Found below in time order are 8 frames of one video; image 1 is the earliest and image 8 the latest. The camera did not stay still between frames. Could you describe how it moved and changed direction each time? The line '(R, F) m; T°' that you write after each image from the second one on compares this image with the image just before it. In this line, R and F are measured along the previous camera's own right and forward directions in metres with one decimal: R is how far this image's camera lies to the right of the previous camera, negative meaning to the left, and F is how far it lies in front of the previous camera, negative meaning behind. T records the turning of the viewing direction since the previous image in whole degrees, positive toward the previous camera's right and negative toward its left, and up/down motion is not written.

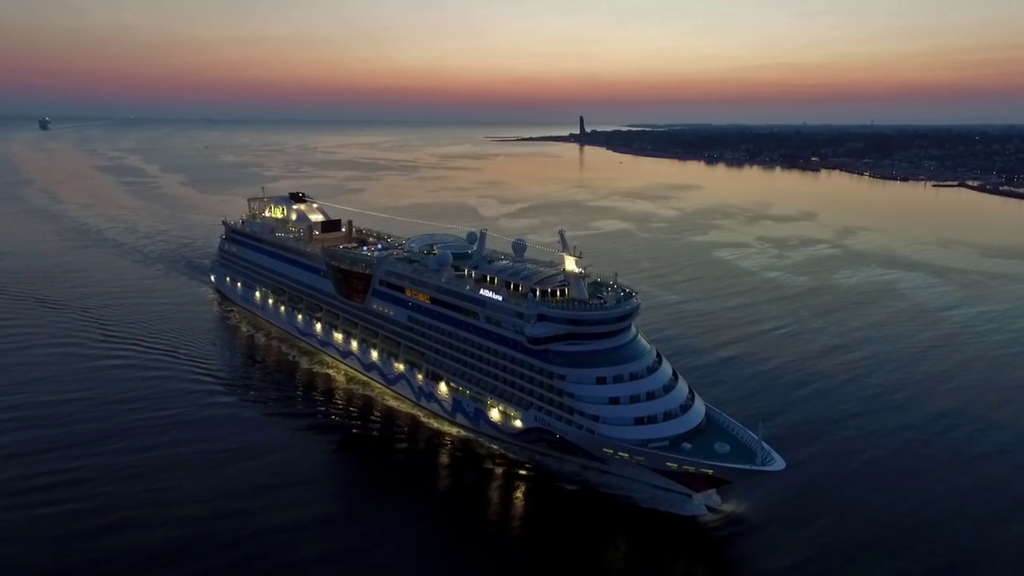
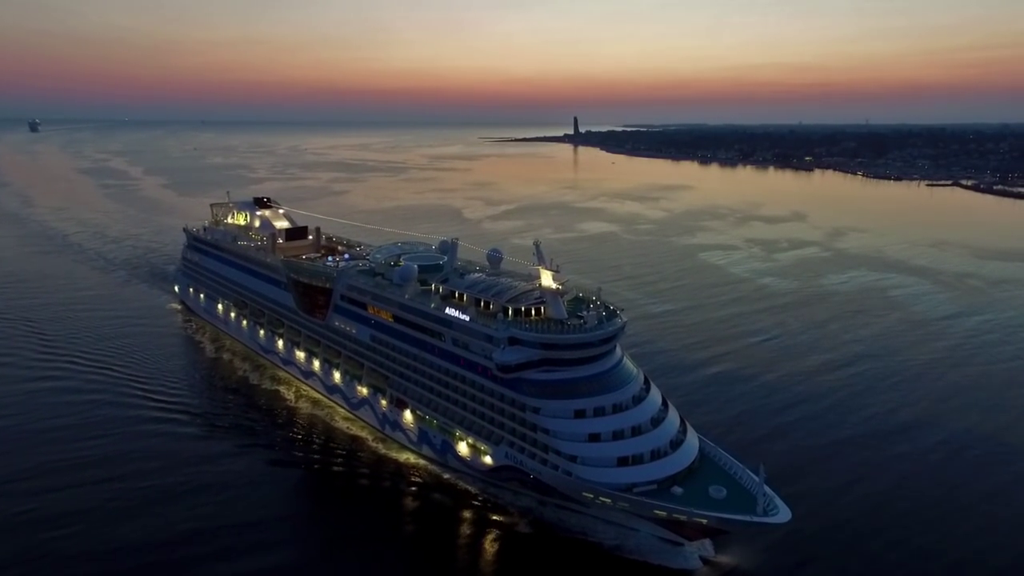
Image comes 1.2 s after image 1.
(+1.4, +1.9) m; 0°
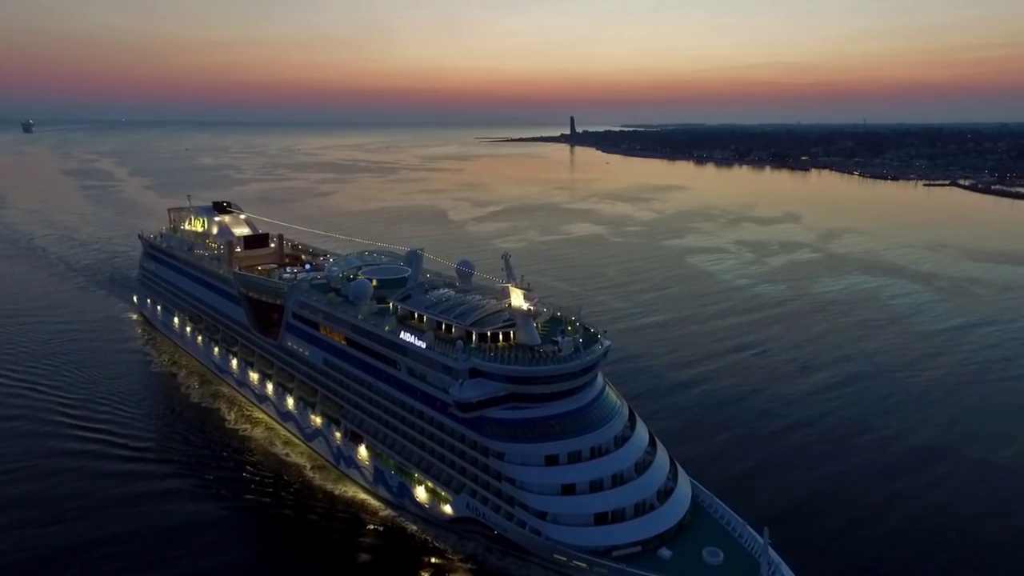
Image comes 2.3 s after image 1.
(+1.7, +1.9) m; 0°
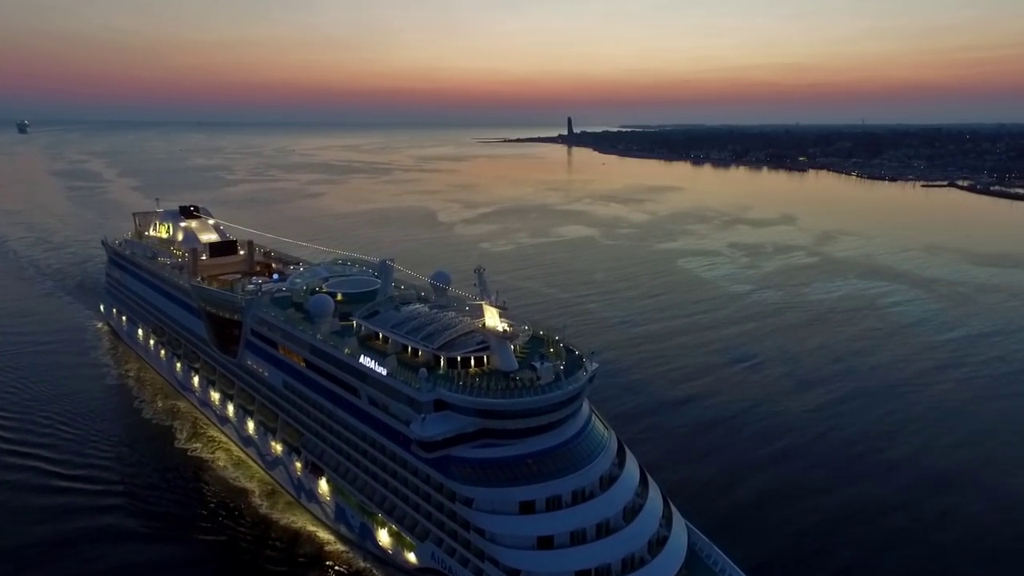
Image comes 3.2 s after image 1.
(+1.1, +1.5) m; 0°
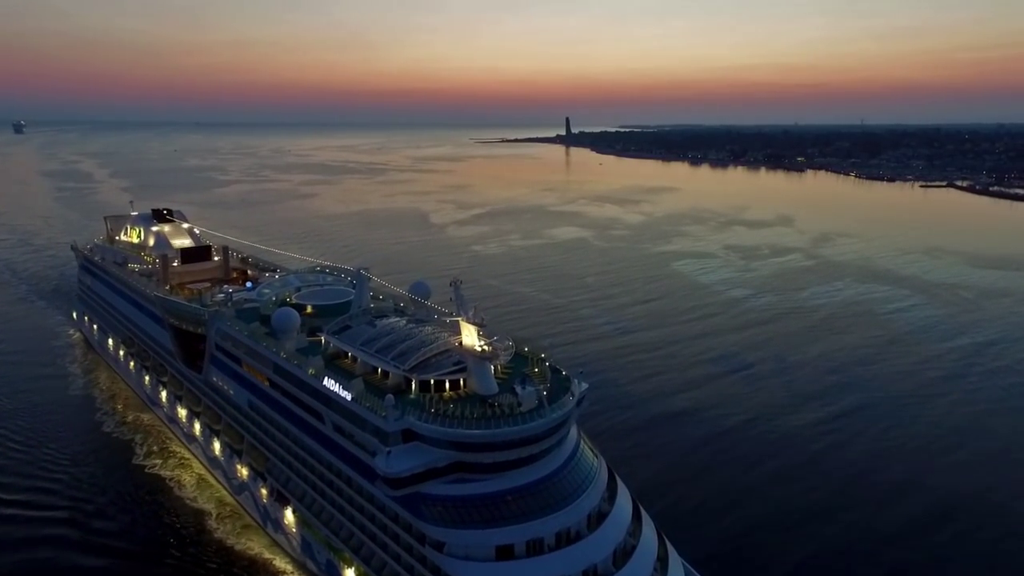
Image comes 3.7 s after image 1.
(+0.8, +1.1) m; 0°
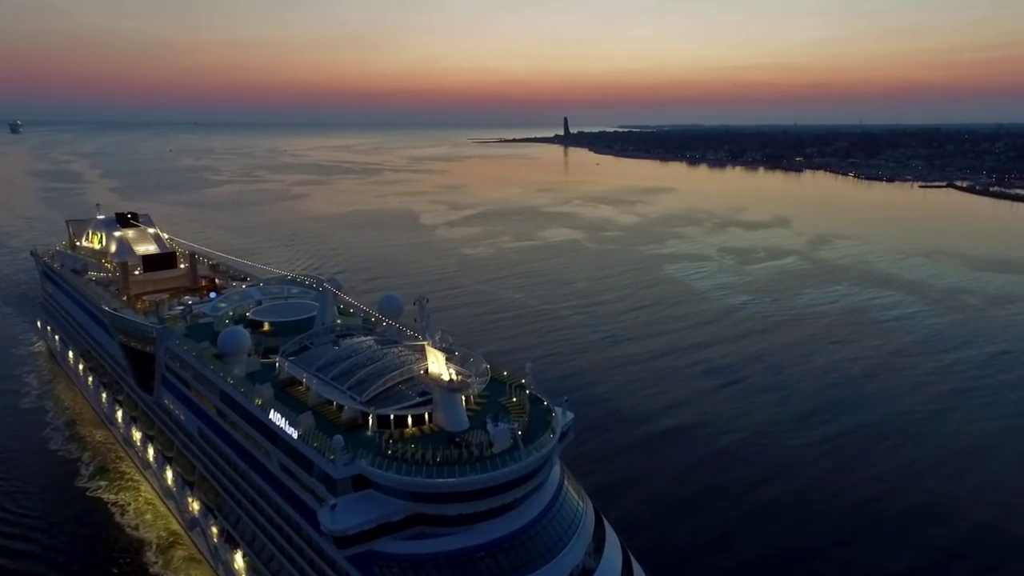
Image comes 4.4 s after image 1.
(+0.9, +1.4) m; 0°
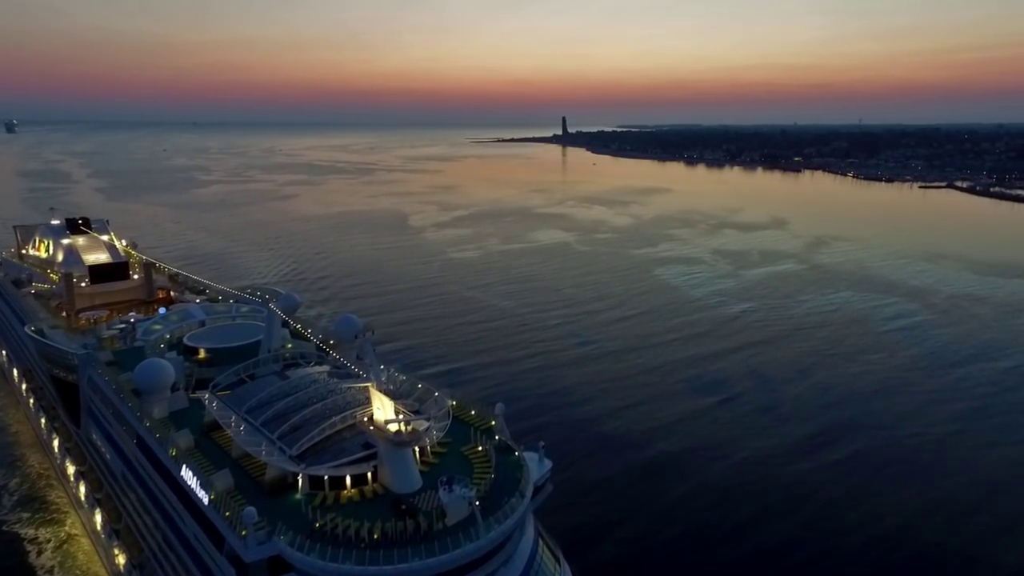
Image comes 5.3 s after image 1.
(+1.1, +1.6) m; 0°
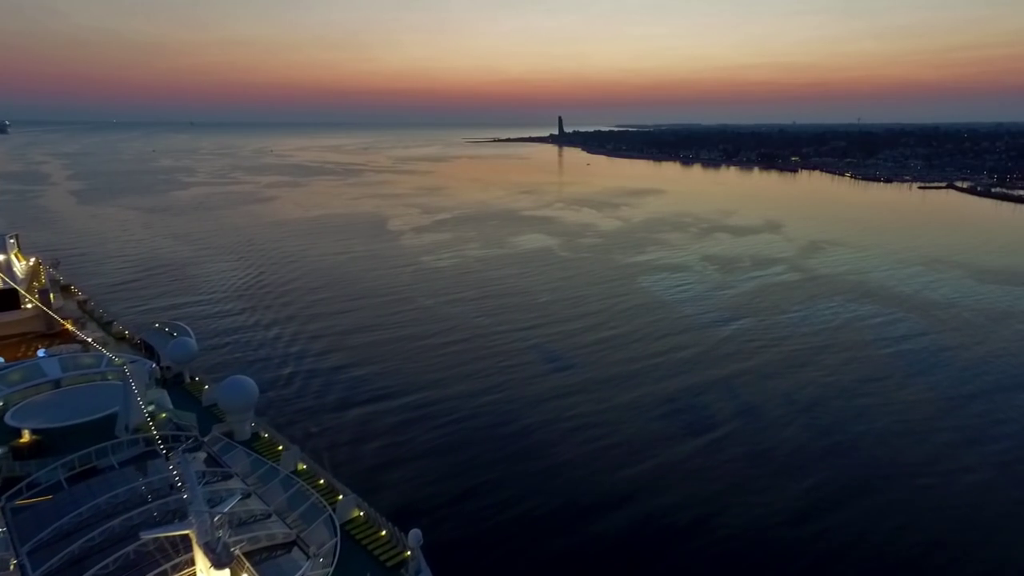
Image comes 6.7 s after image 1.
(+1.8, +2.8) m; 0°
